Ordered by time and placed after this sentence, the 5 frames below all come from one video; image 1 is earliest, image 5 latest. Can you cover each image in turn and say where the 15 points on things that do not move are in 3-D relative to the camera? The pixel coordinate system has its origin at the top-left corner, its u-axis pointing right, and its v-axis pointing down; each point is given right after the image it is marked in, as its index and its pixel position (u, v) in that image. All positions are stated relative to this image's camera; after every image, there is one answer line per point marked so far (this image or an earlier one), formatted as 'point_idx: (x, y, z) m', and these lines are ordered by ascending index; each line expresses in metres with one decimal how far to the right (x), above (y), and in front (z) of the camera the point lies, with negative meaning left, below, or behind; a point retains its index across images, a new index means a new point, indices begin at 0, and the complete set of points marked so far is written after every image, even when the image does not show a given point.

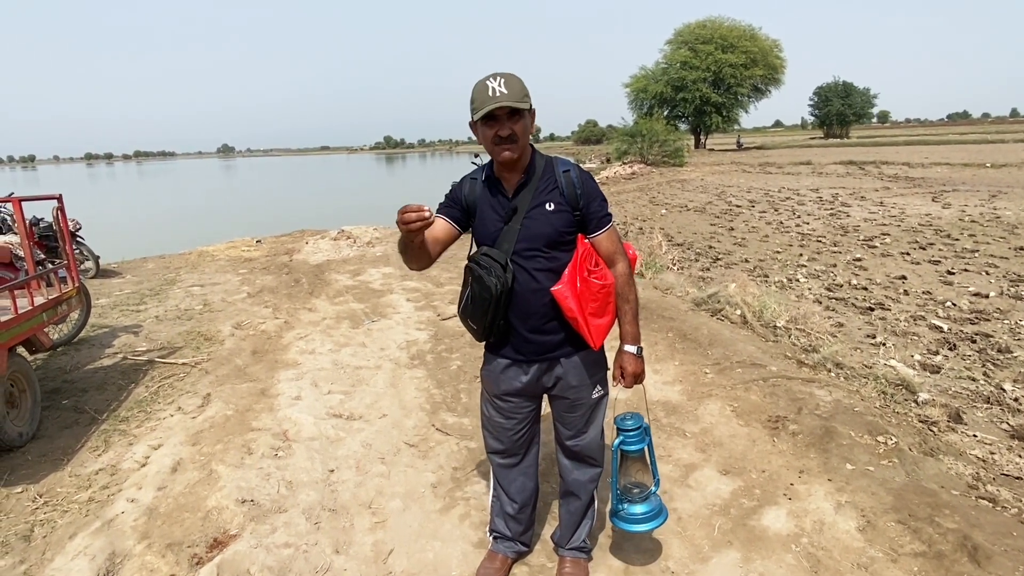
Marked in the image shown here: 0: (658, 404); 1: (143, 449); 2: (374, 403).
0: (+0.9, -0.8, +4.4) m
1: (-2.1, -0.9, +3.9) m
2: (-0.9, -0.8, +4.5) m
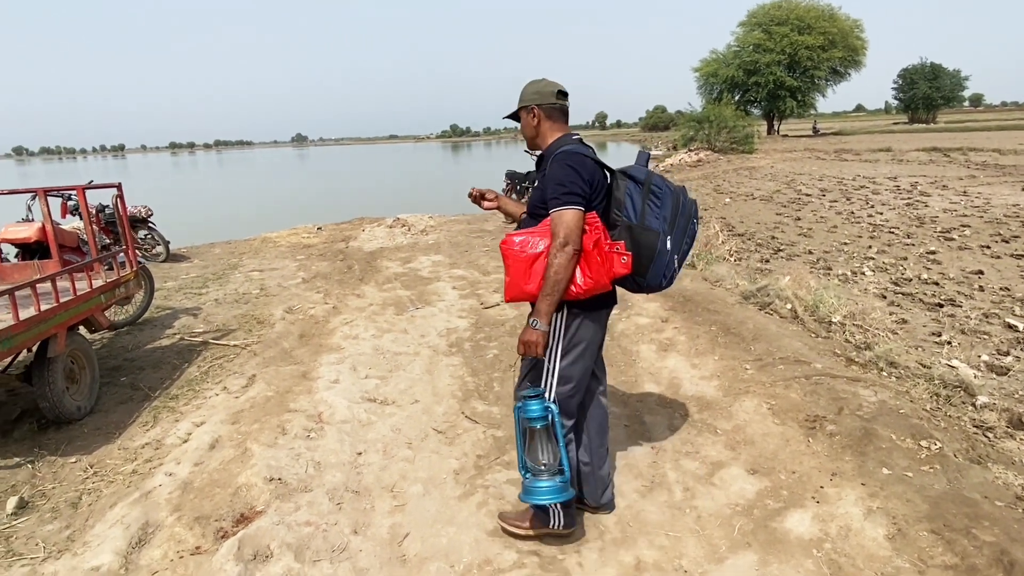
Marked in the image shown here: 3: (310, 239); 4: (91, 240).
0: (+1.1, -0.7, +4.3) m
1: (-2.0, -0.8, +4.1) m
2: (-0.7, -0.7, +4.6) m
3: (-3.4, +0.8, +11.4) m
4: (-3.1, +0.4, +5.0) m
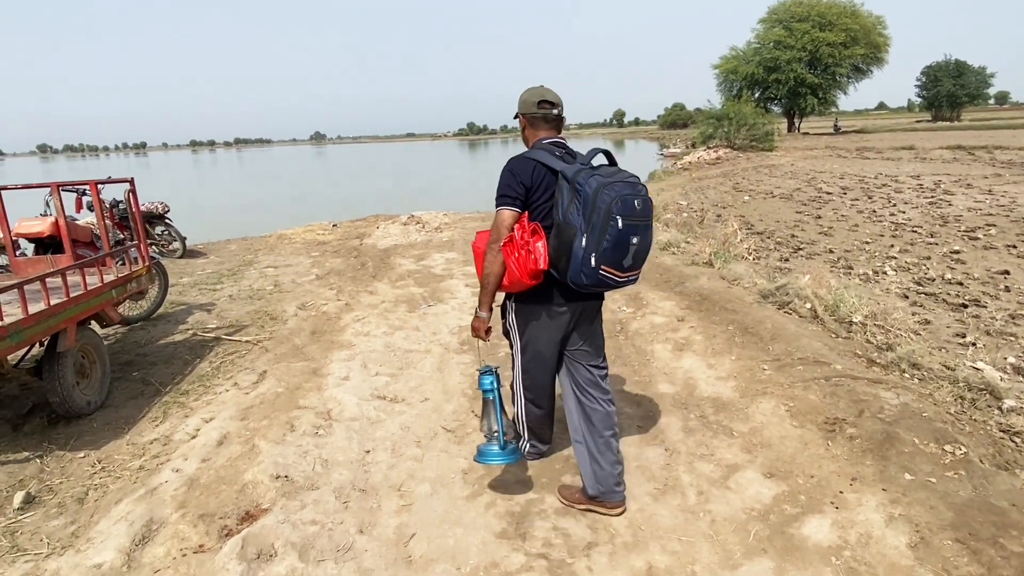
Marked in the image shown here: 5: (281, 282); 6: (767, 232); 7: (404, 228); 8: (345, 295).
0: (+1.2, -0.7, +4.2) m
1: (-1.9, -0.8, +4.0) m
2: (-0.6, -0.7, +4.5) m
3: (-3.2, +0.9, +11.4) m
4: (-3.0, +0.4, +5.0) m
5: (-2.7, +0.1, +8.0) m
6: (+4.8, +1.0, +12.6) m
7: (-1.8, +1.0, +11.1) m
8: (-1.8, -0.1, +7.1) m
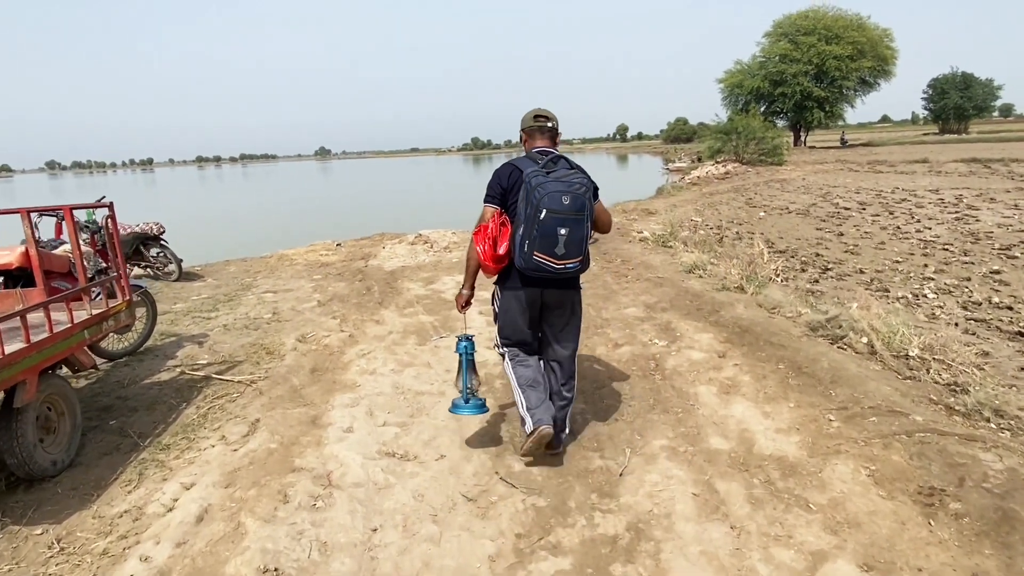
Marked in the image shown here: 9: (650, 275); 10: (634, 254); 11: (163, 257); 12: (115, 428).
0: (+1.4, -0.9, +3.6) m
1: (-1.7, -1.0, +3.5) m
2: (-0.5, -0.9, +4.0) m
3: (-3.0, +0.5, +10.9) m
4: (-2.9, +0.1, +4.4) m
5: (-2.6, -0.2, +7.5) m
6: (+5.0, +0.7, +12.0) m
7: (-1.6, +0.6, +10.6) m
8: (-1.6, -0.4, +6.6) m
9: (+1.6, +0.2, +8.0) m
10: (+1.7, +0.5, +9.4) m
11: (-5.2, +0.5, +10.0) m
12: (-2.6, -0.9, +4.4) m
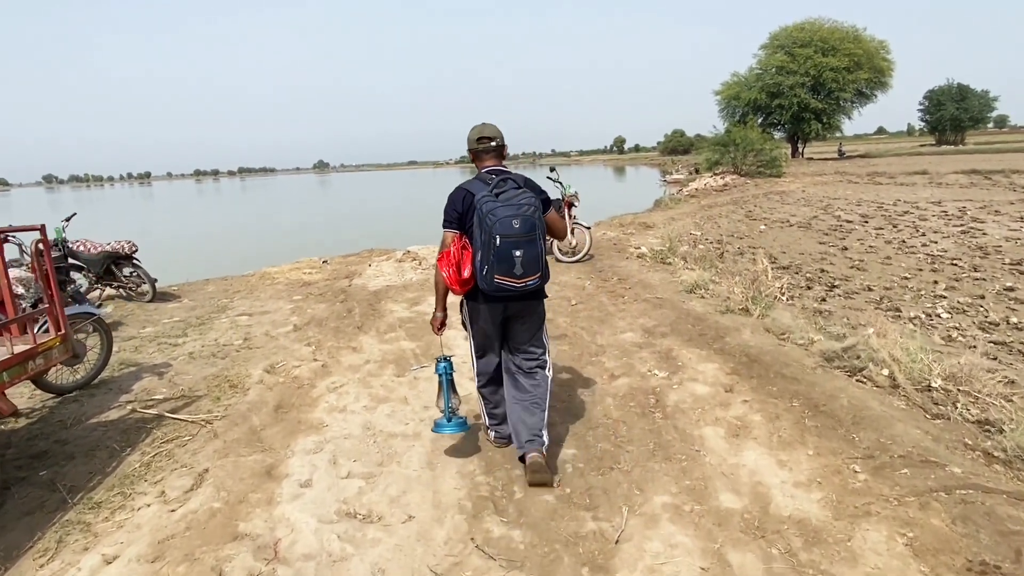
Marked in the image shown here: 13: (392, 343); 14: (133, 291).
0: (+1.3, -1.1, +3.1) m
1: (-1.8, -1.2, +2.9) m
2: (-0.6, -1.1, +3.5) m
3: (-3.1, +0.2, +10.4) m
4: (-3.0, 0.0, +3.9) m
5: (-2.7, -0.5, +7.0) m
6: (+4.9, +0.4, +11.6) m
7: (-1.7, +0.3, +10.1) m
8: (-1.7, -0.6, +6.1) m
9: (+1.5, -0.1, +7.5) m
10: (+1.6, +0.2, +8.9) m
11: (-5.3, +0.2, +9.5) m
12: (-2.7, -1.1, +3.9) m
13: (-1.1, -0.5, +6.3) m
14: (-5.3, 0.0, +9.5) m
